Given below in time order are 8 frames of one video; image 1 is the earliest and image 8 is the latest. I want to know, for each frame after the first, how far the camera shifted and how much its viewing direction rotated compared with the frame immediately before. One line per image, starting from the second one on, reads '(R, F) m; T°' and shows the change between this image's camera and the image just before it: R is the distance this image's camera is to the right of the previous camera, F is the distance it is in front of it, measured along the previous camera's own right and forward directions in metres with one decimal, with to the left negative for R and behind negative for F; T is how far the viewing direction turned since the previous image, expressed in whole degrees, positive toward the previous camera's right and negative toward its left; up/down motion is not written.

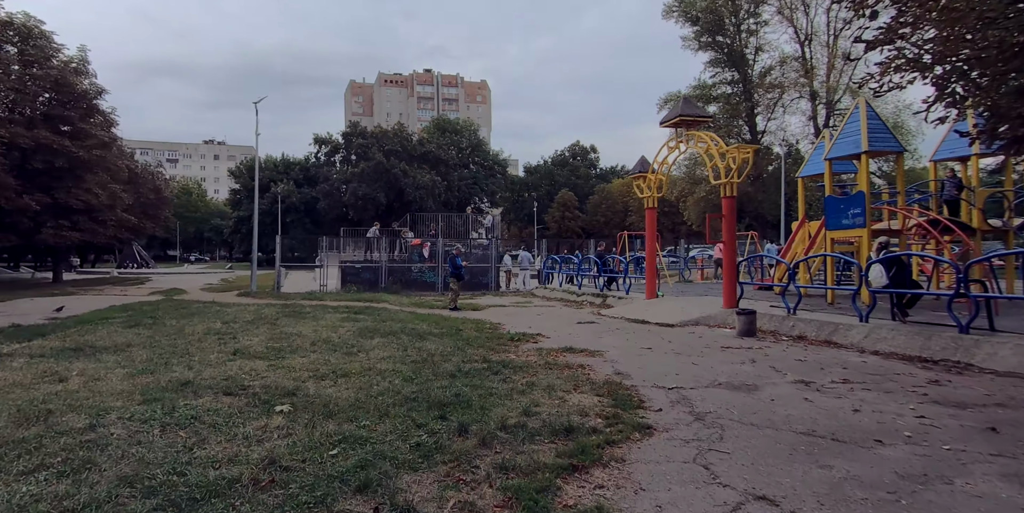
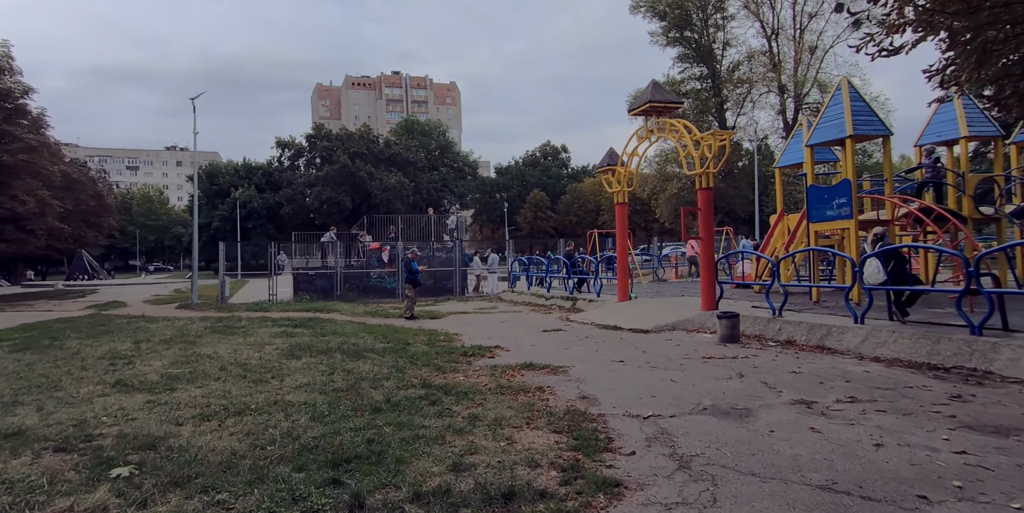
(+0.4, +1.4) m; +2°
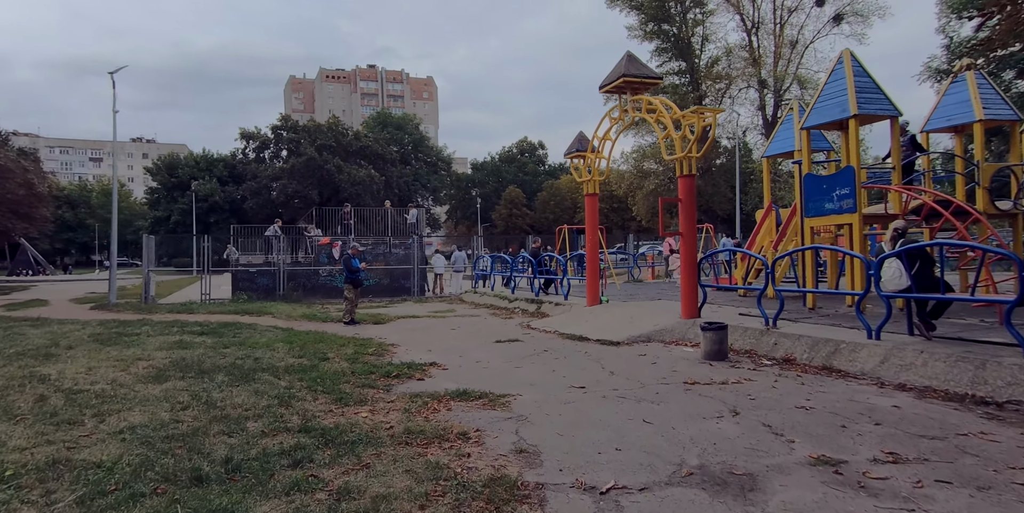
(+0.5, +1.9) m; +2°
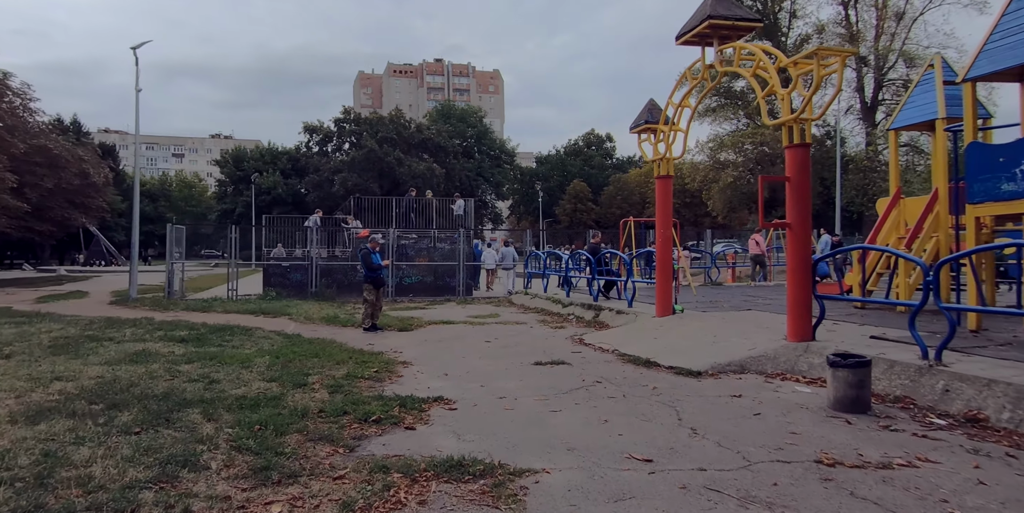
(+0.3, +2.5) m; -6°
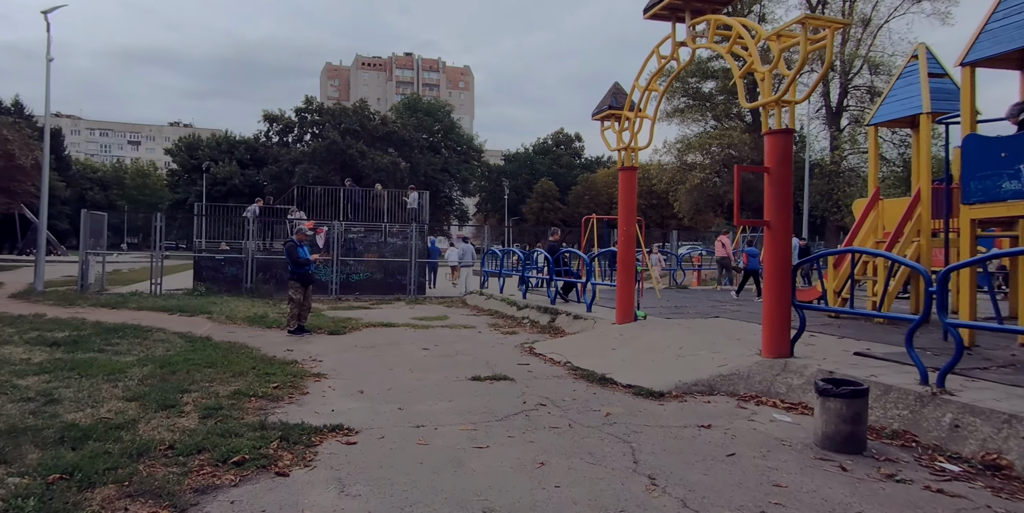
(+0.4, +1.2) m; +3°
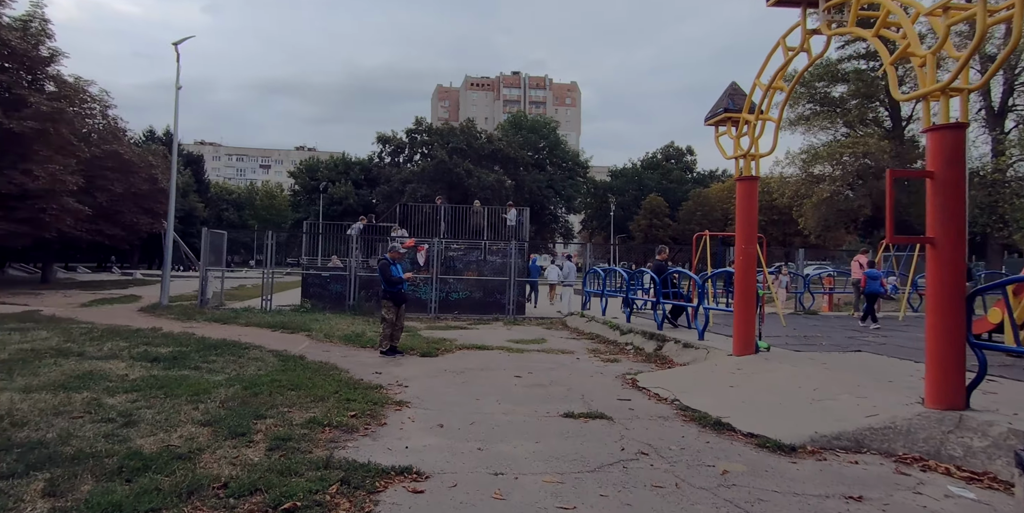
(+0.1, +0.7) m; -9°
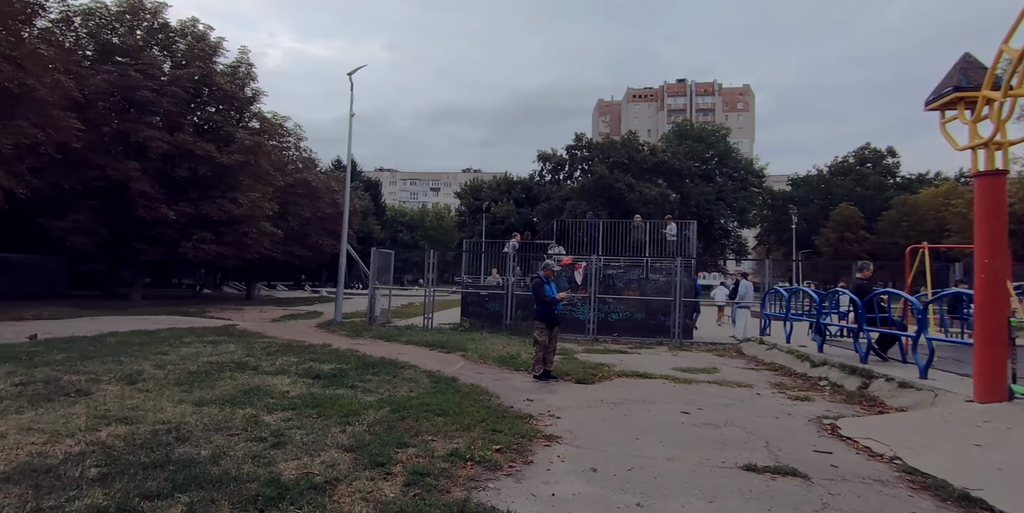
(0.0, +0.7) m; -14°
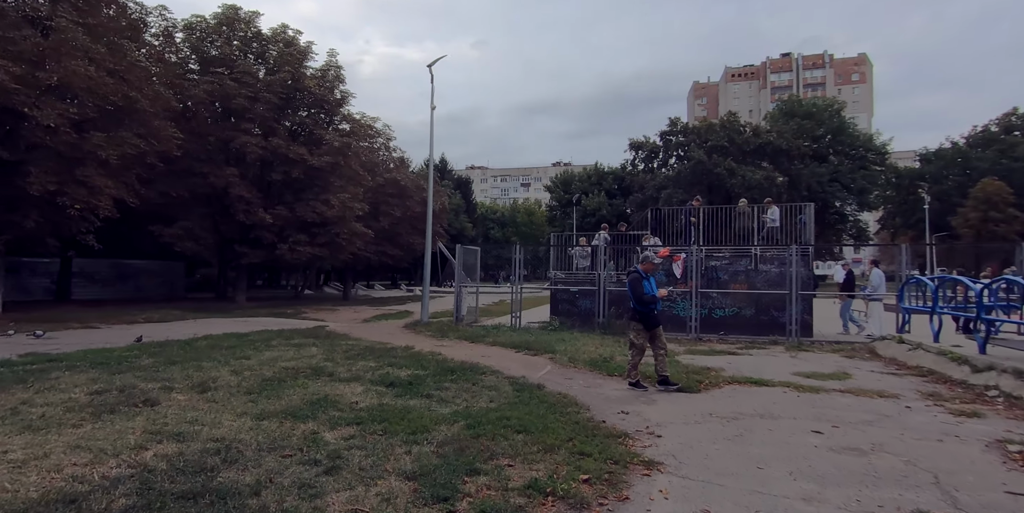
(+0.1, +0.9) m; -8°
